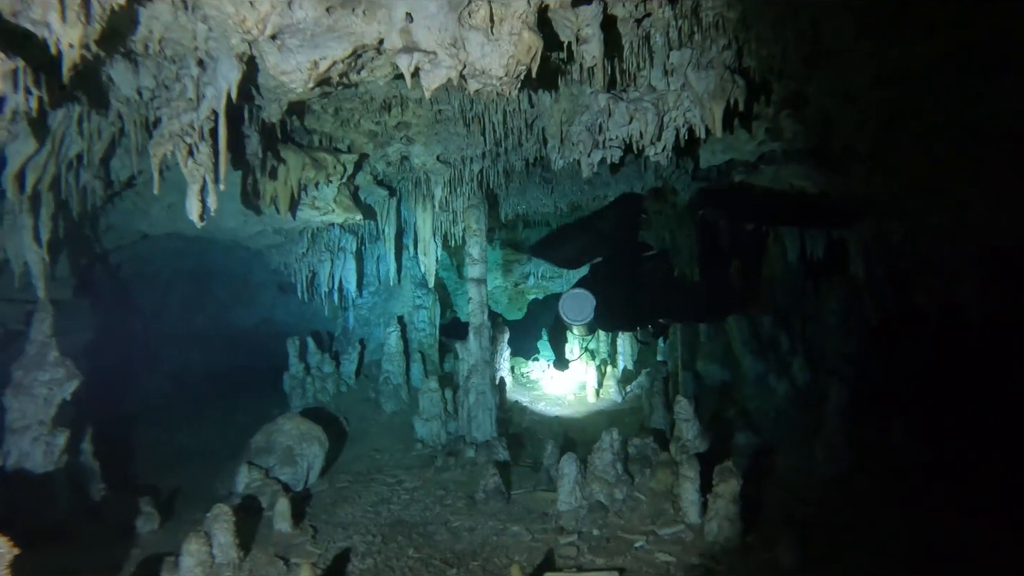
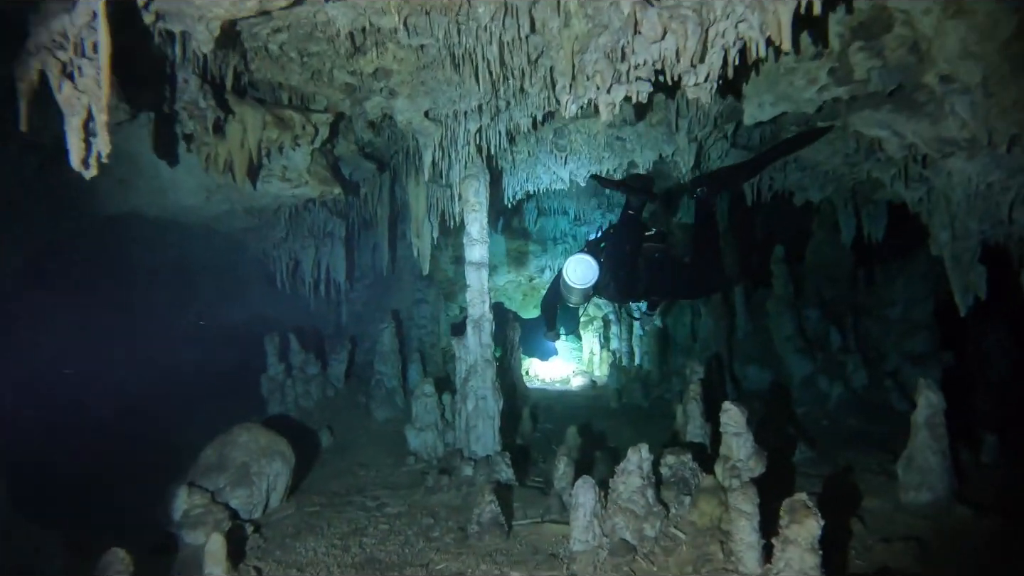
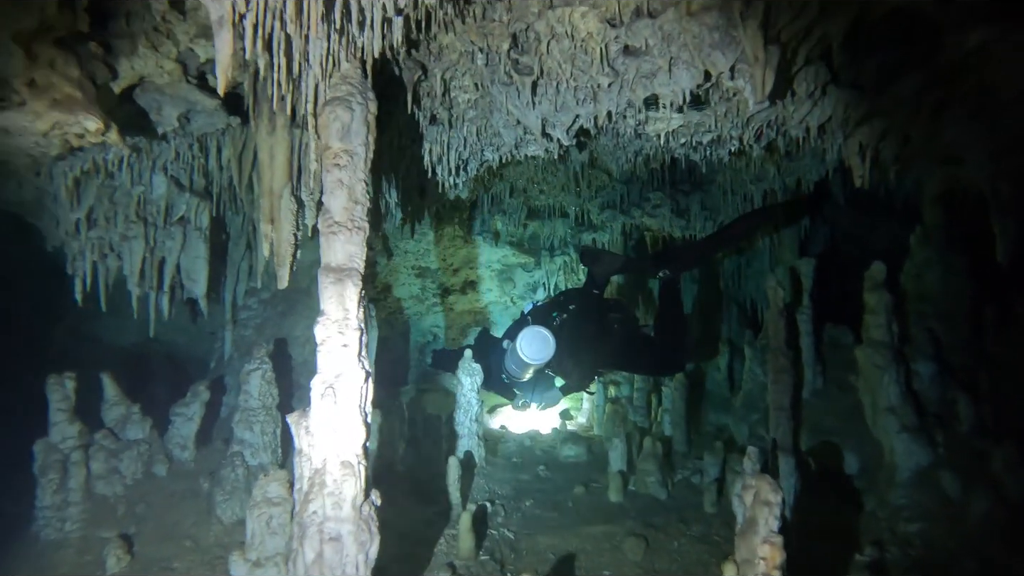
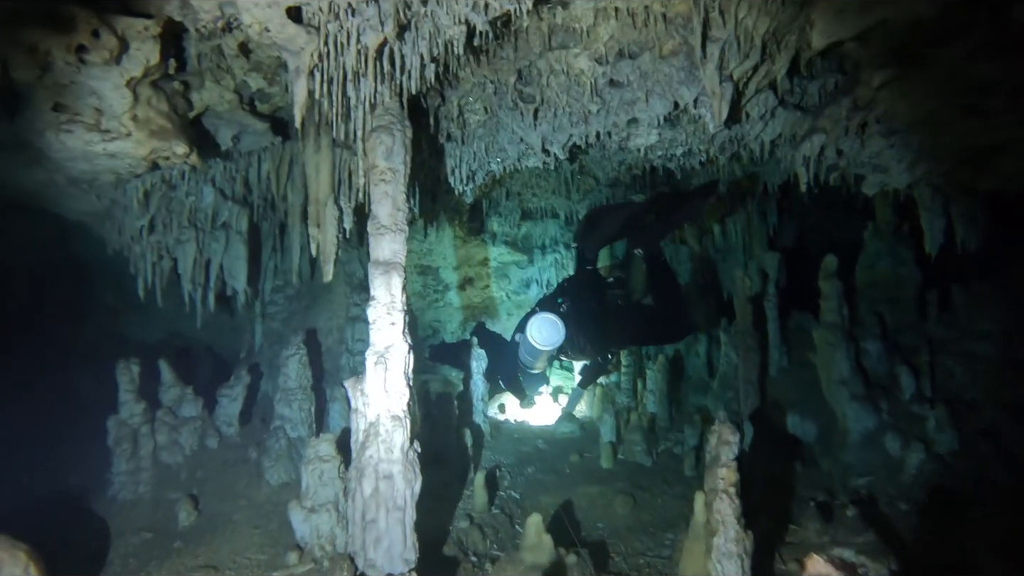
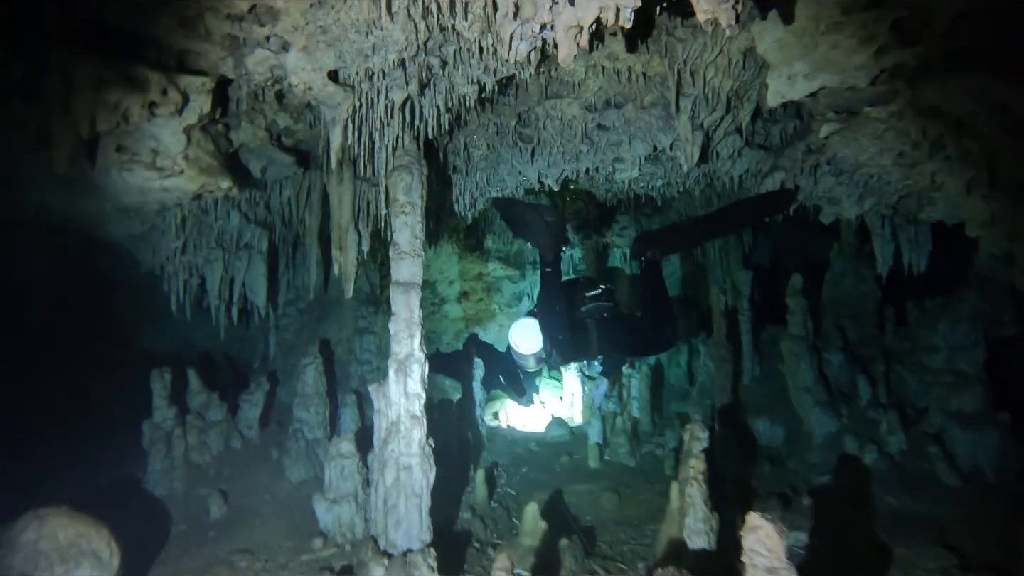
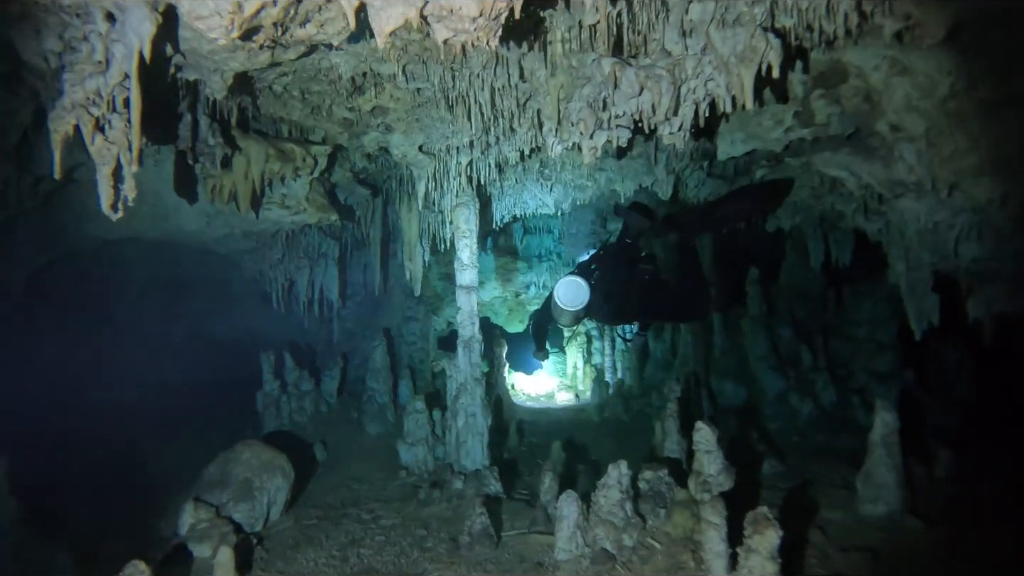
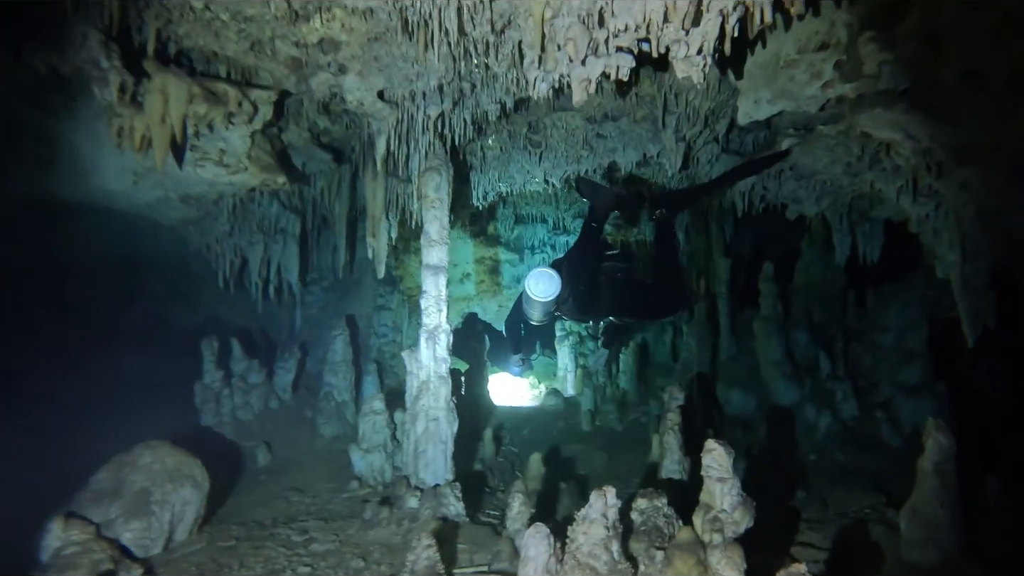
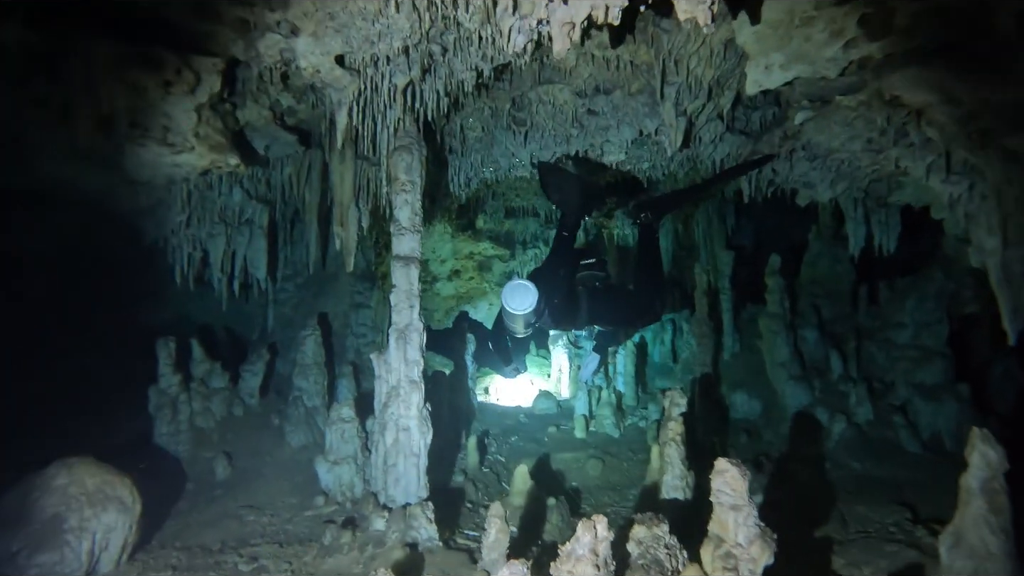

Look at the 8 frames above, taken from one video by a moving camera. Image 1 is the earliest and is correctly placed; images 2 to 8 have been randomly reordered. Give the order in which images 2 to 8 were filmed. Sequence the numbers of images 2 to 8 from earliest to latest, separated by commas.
6, 2, 7, 8, 5, 4, 3
